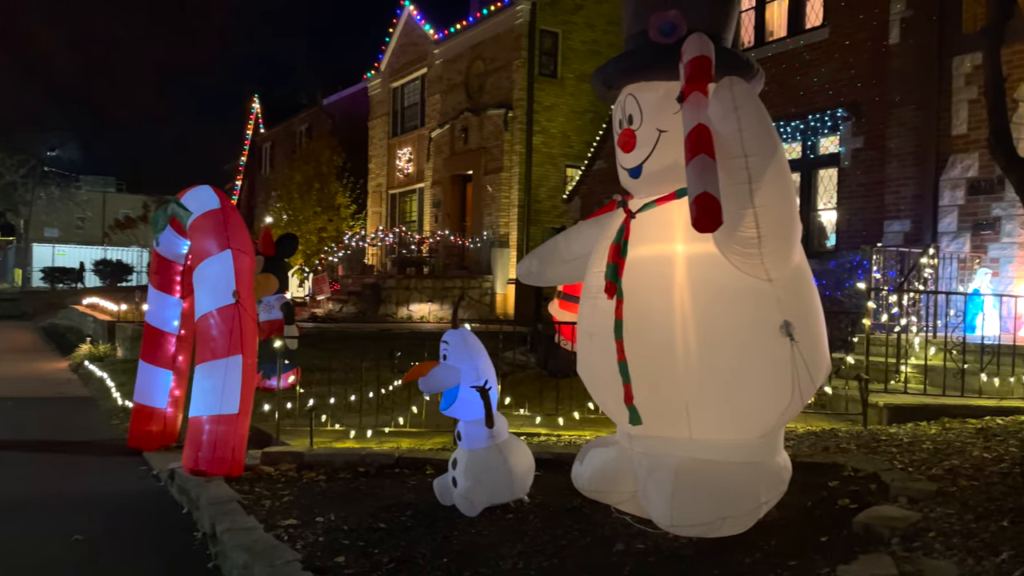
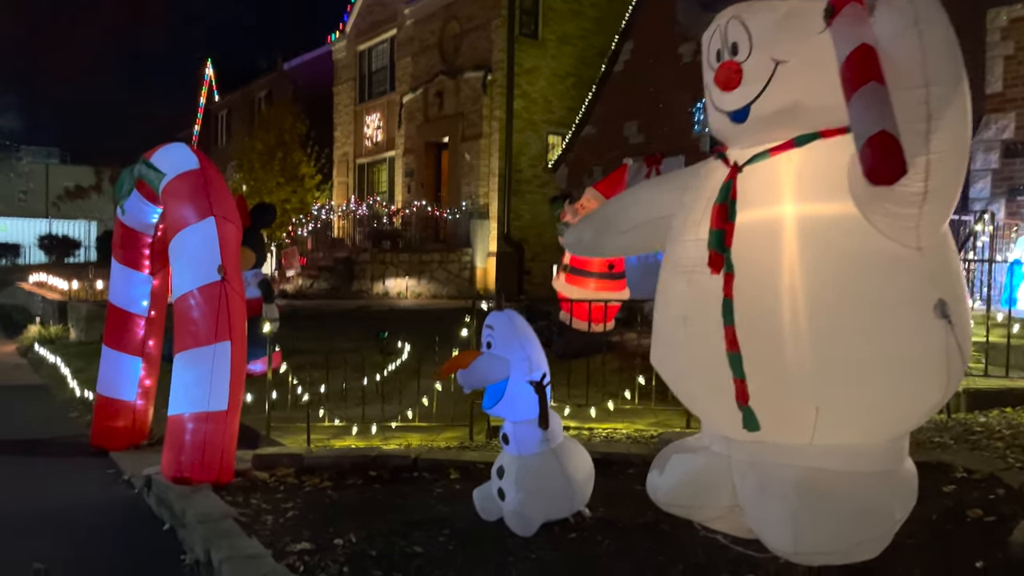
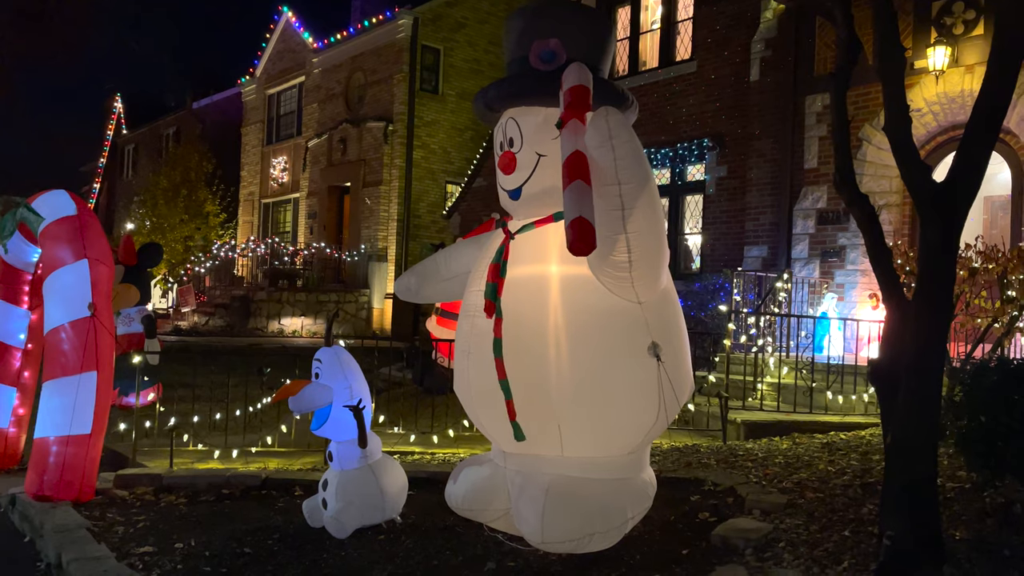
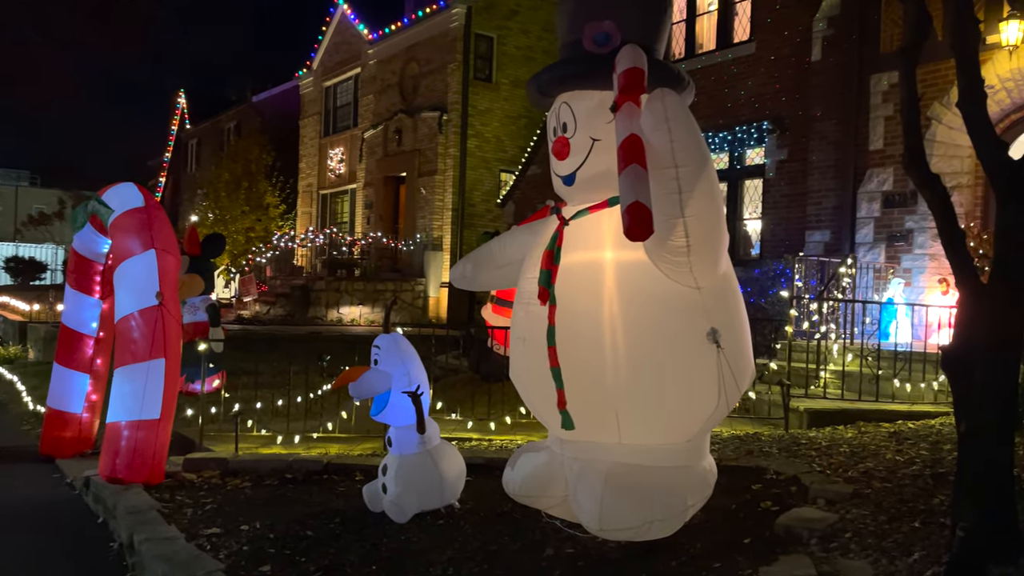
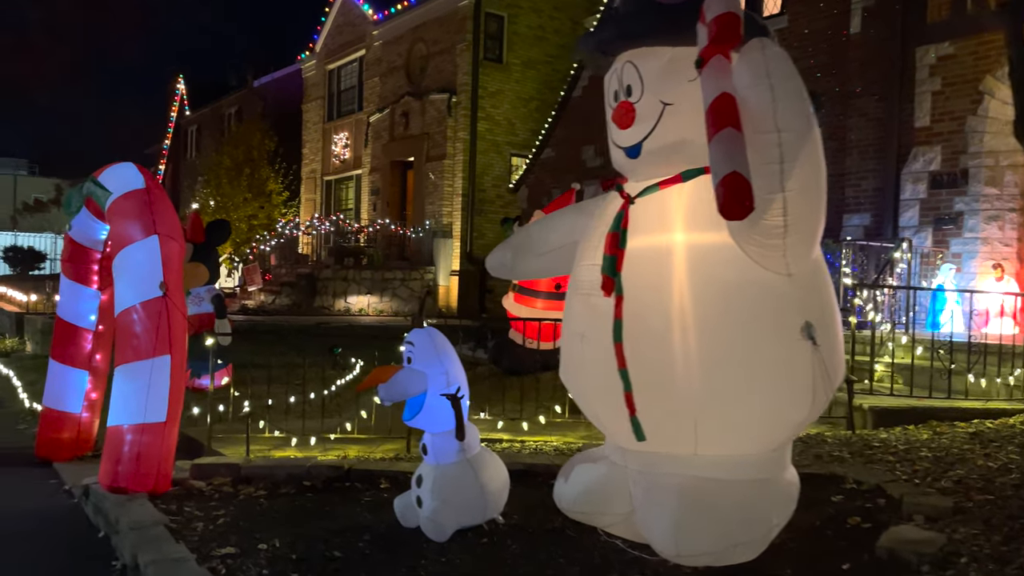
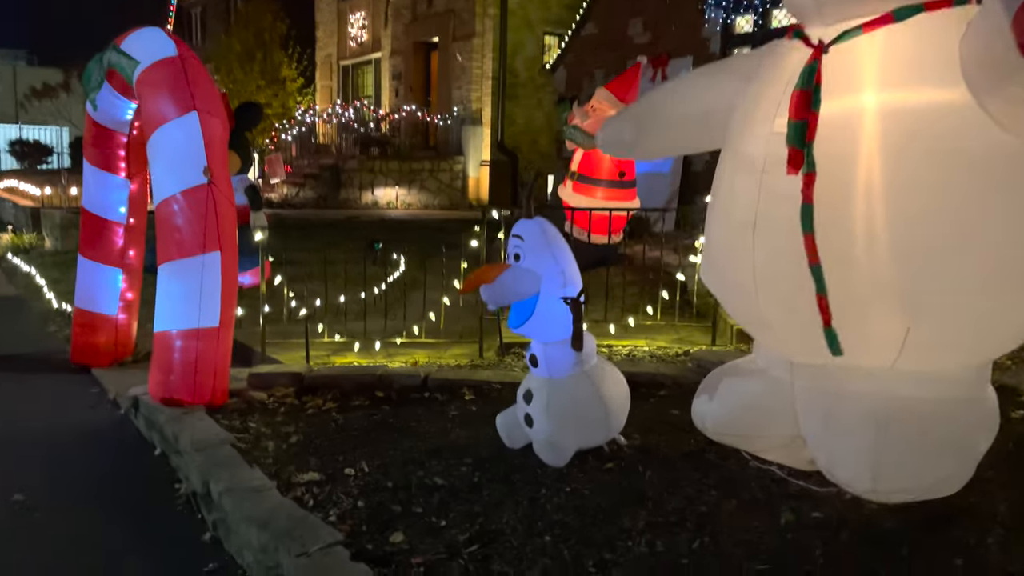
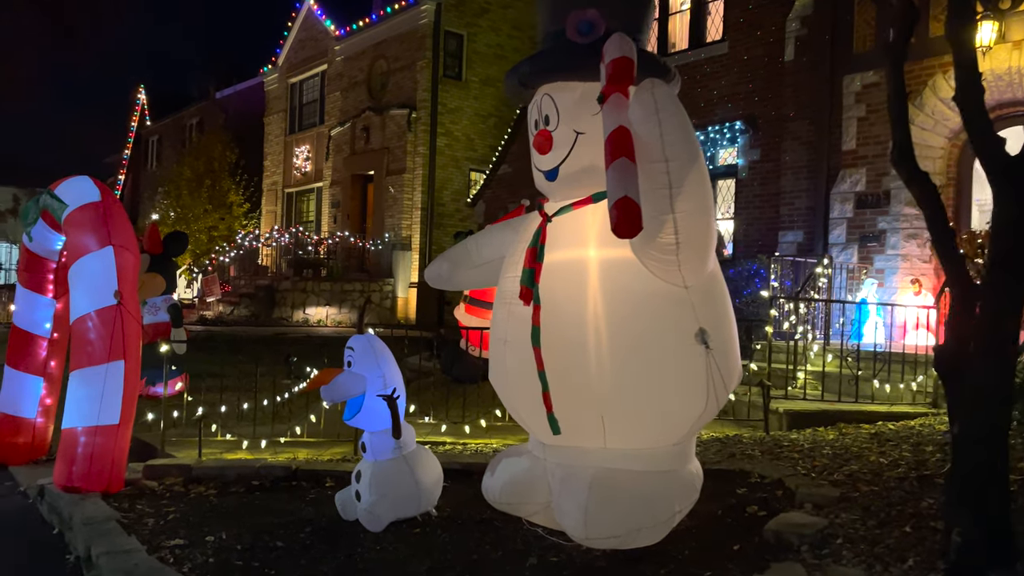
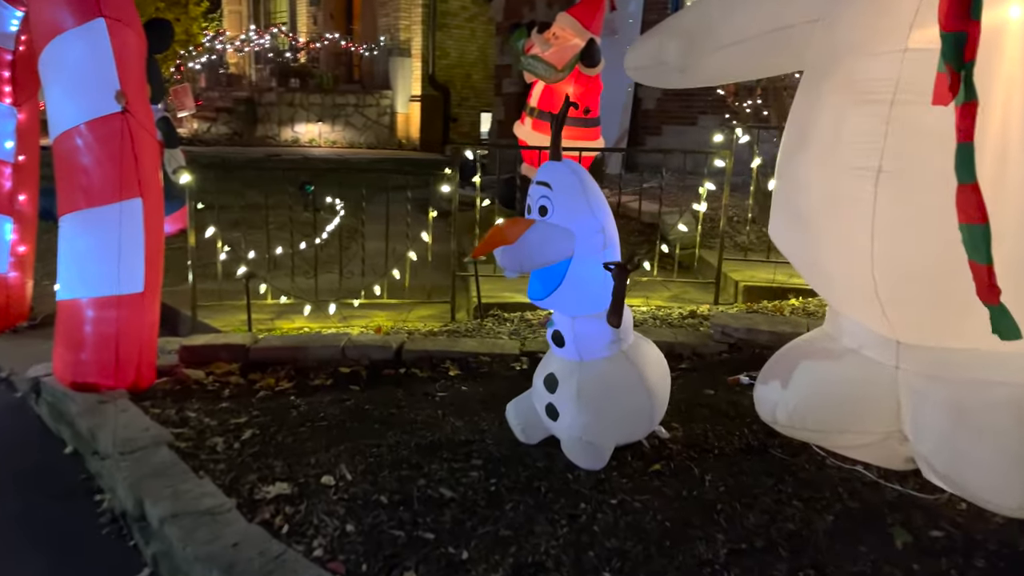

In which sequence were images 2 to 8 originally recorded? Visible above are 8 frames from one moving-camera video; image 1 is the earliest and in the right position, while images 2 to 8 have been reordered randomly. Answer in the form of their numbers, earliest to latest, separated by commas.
4, 3, 7, 5, 2, 6, 8
